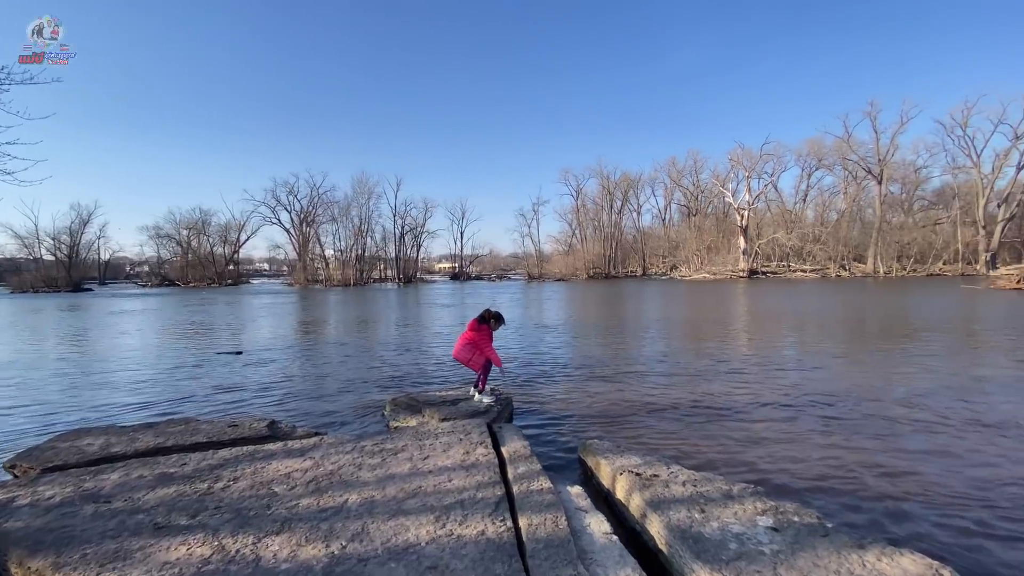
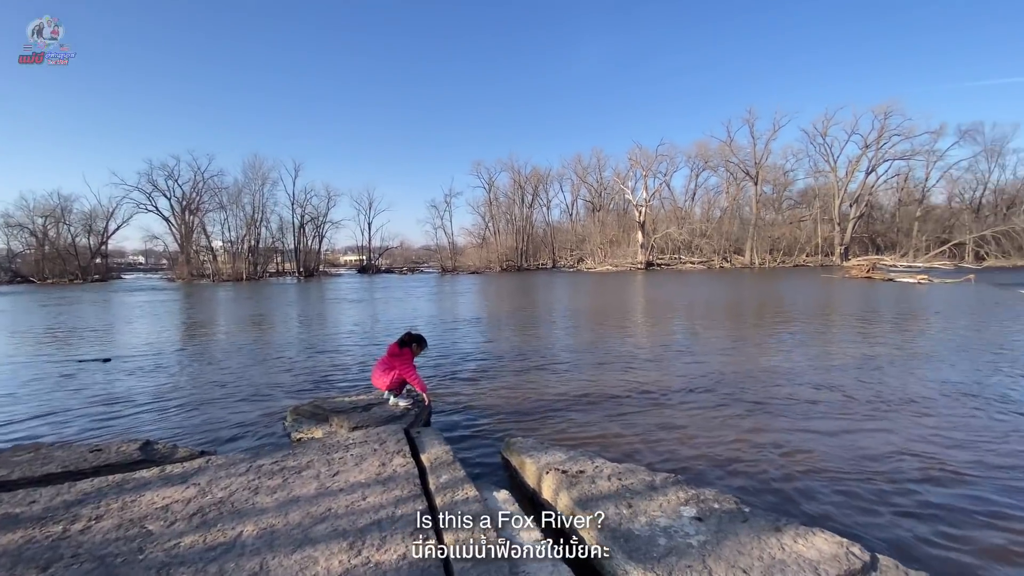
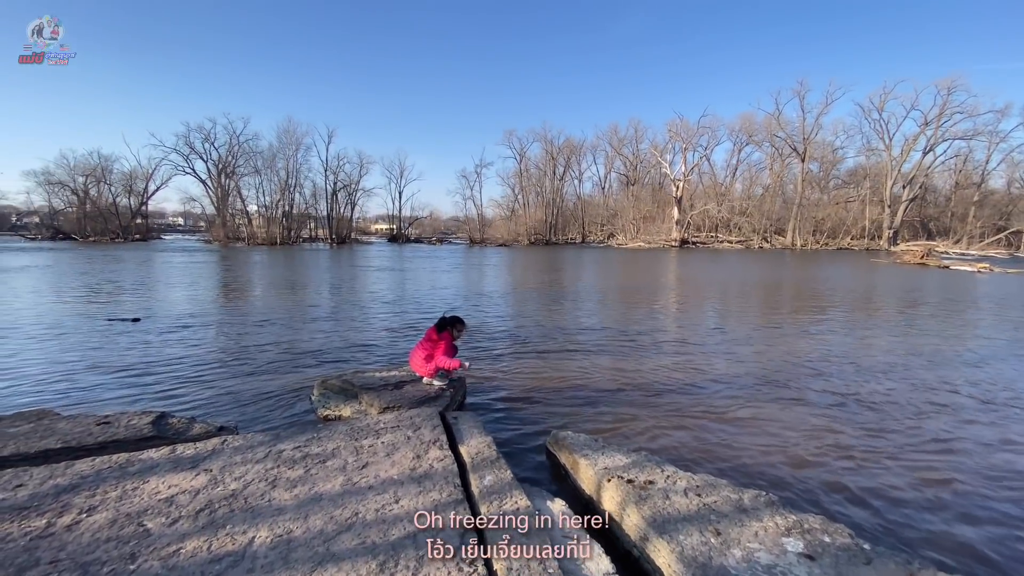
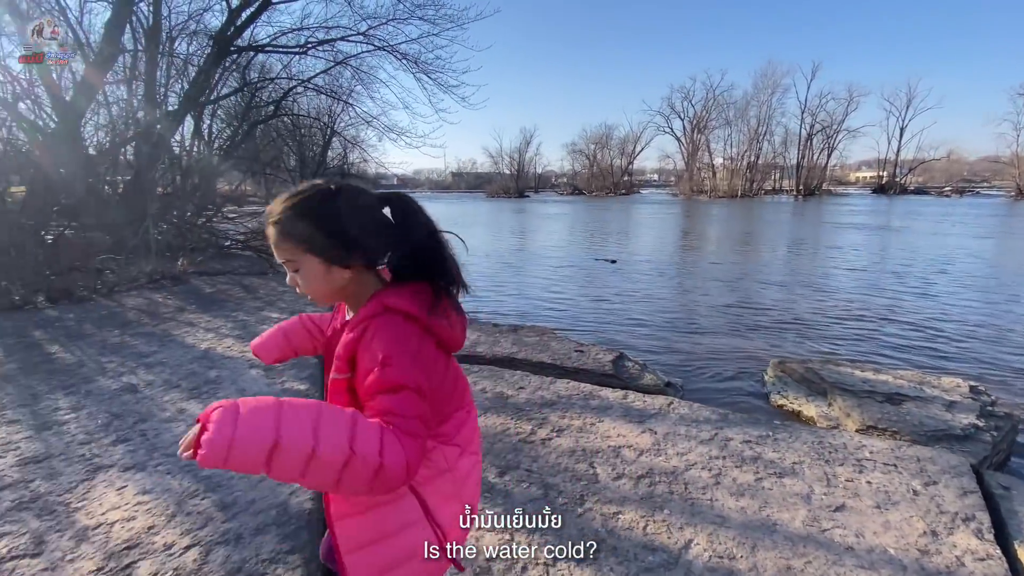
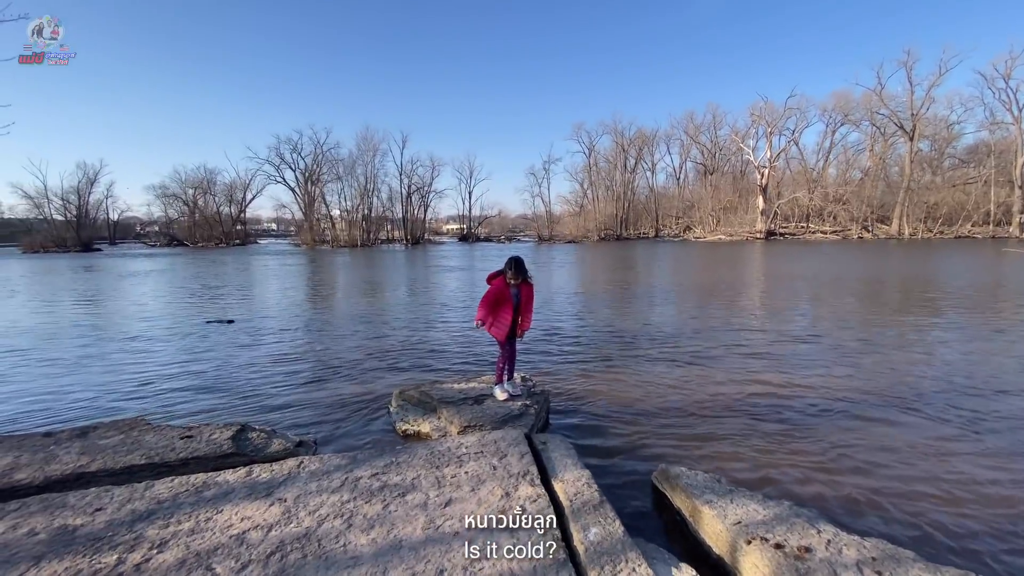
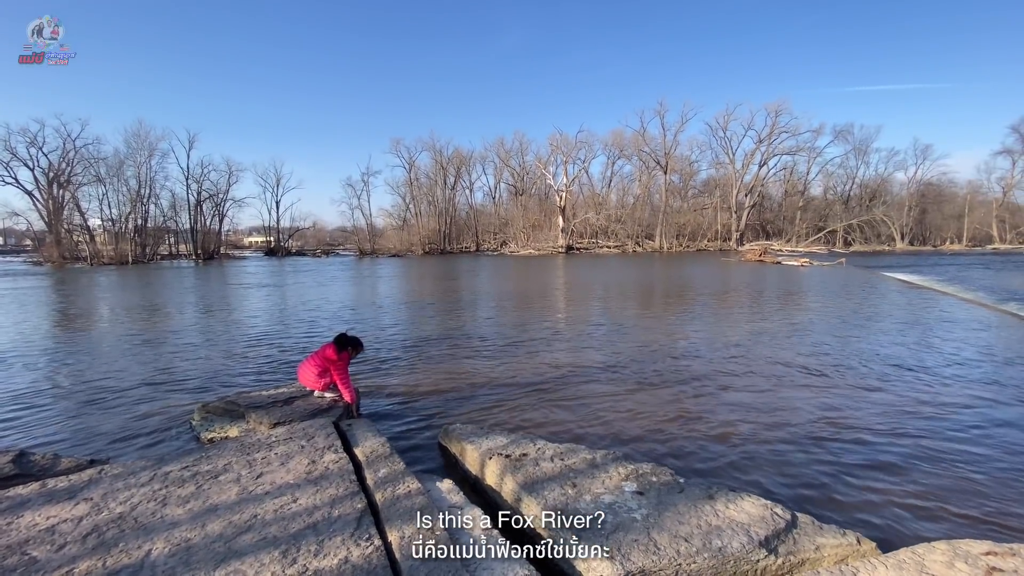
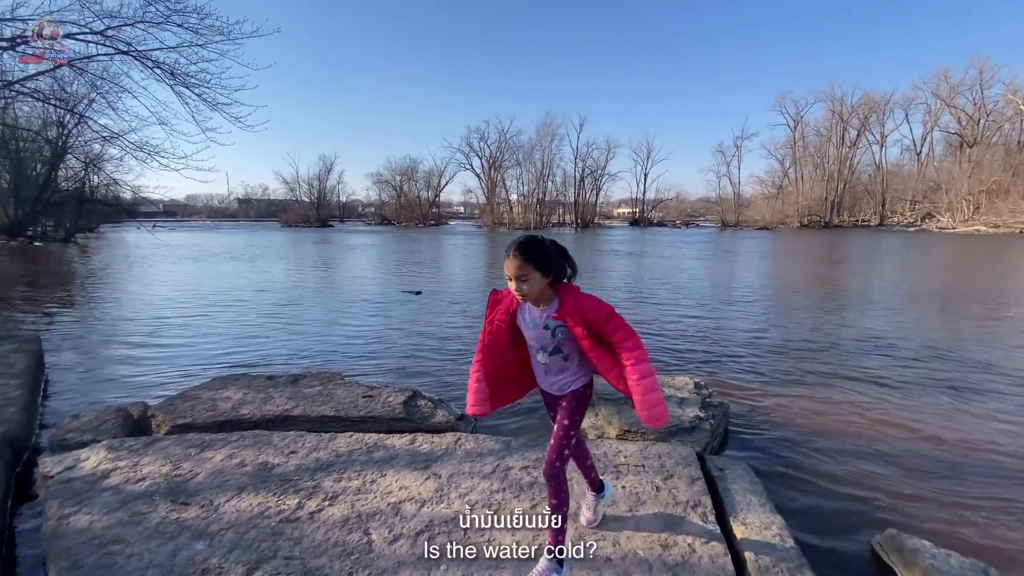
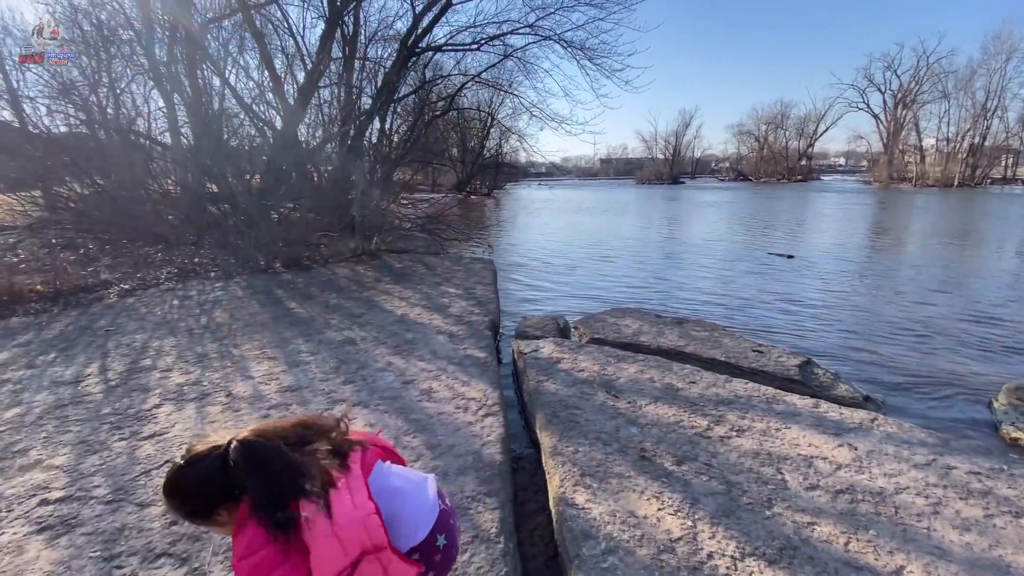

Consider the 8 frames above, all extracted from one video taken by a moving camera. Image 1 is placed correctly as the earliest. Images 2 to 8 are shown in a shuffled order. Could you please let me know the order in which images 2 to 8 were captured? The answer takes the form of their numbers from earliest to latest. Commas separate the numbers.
2, 6, 3, 5, 7, 4, 8
